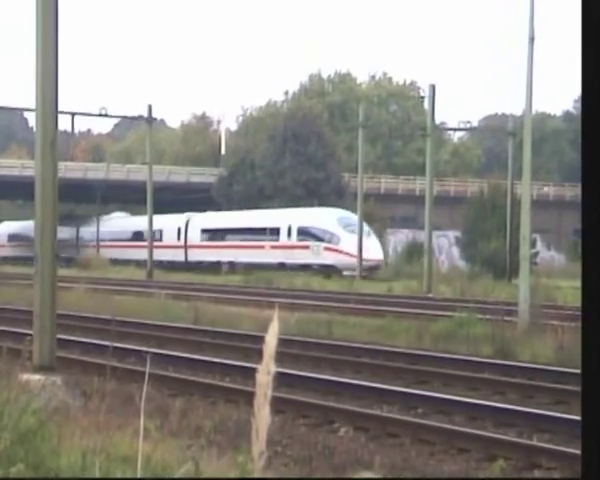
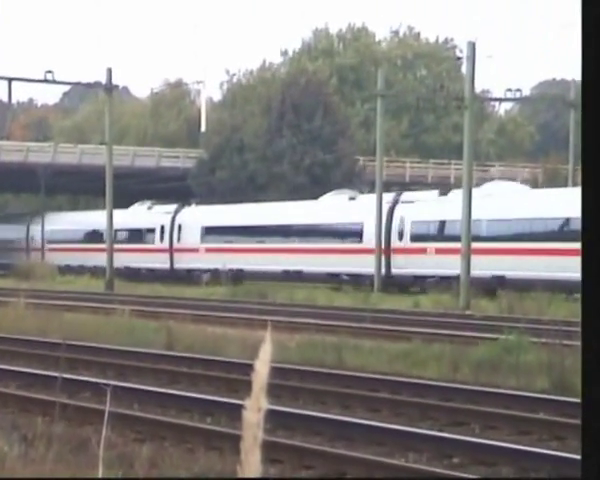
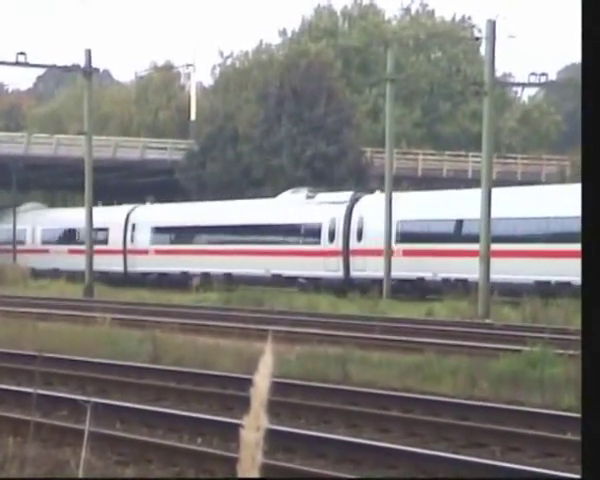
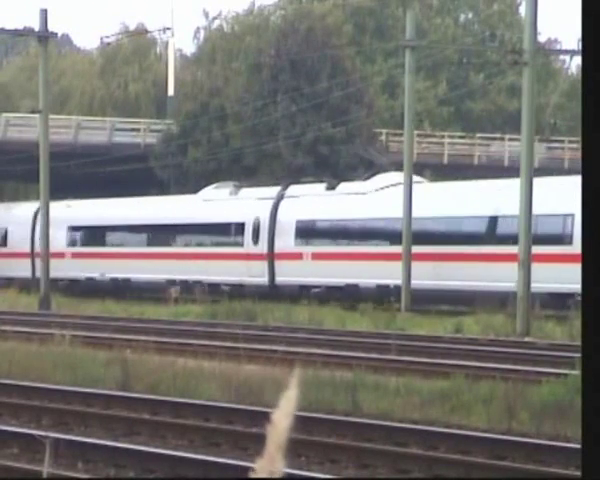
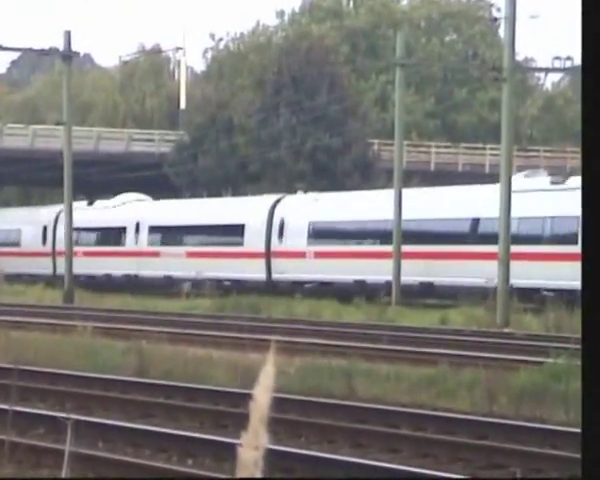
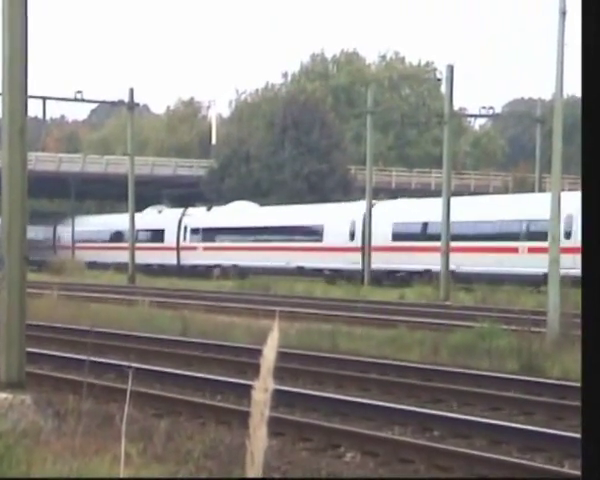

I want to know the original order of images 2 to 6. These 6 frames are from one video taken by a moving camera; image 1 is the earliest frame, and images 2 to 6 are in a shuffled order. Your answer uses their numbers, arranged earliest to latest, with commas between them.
6, 2, 3, 5, 4
